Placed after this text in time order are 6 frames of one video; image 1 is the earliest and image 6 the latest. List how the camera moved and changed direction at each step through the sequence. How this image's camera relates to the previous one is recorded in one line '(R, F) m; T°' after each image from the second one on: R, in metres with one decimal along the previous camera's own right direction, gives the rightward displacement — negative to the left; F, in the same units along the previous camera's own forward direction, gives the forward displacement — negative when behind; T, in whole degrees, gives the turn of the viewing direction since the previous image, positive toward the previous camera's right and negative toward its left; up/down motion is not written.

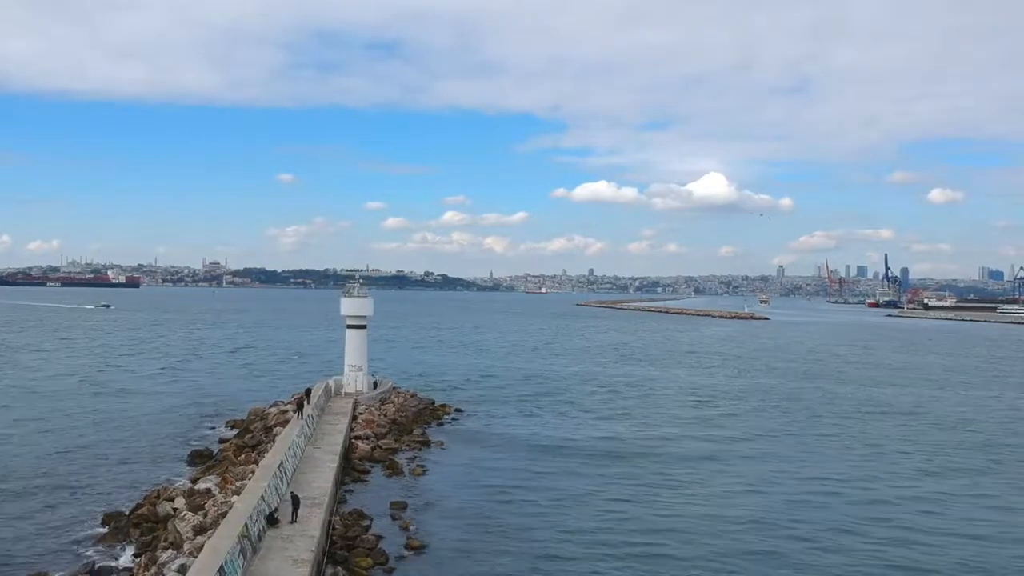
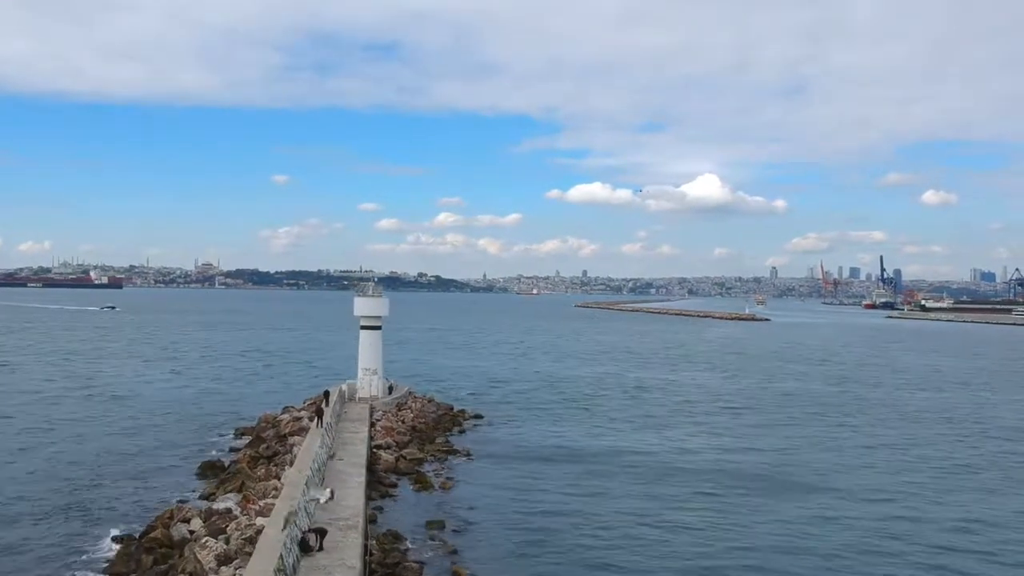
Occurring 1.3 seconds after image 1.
(-0.9, +1.4) m; 0°
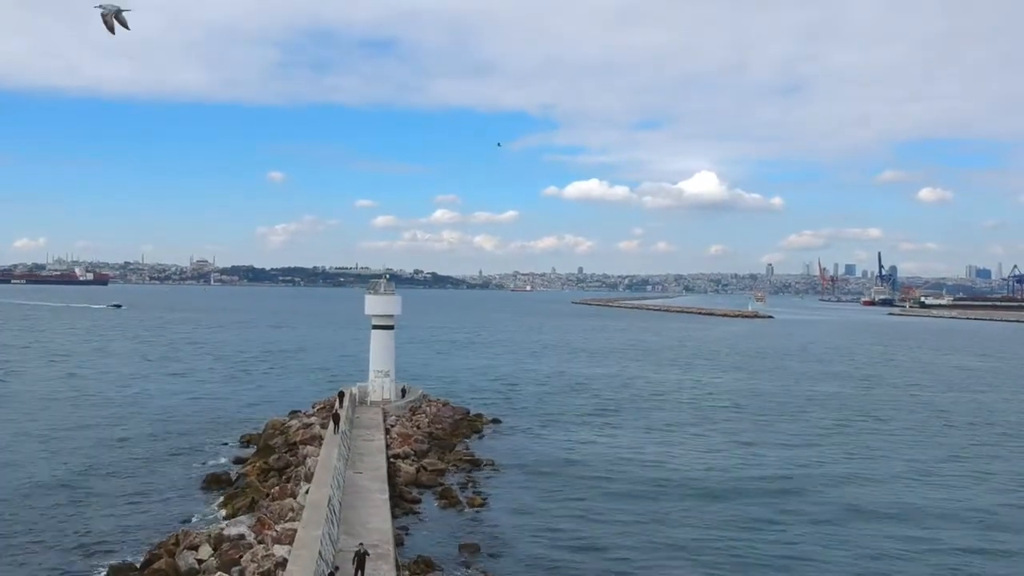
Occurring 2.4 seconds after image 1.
(-0.7, +1.4) m; 0°
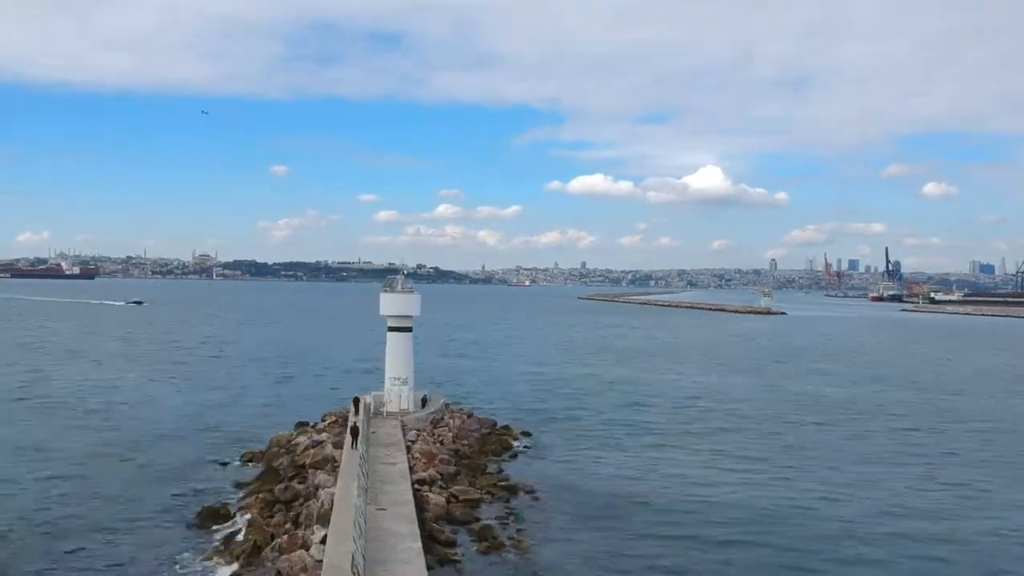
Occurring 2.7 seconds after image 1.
(-0.8, +2.5) m; 0°
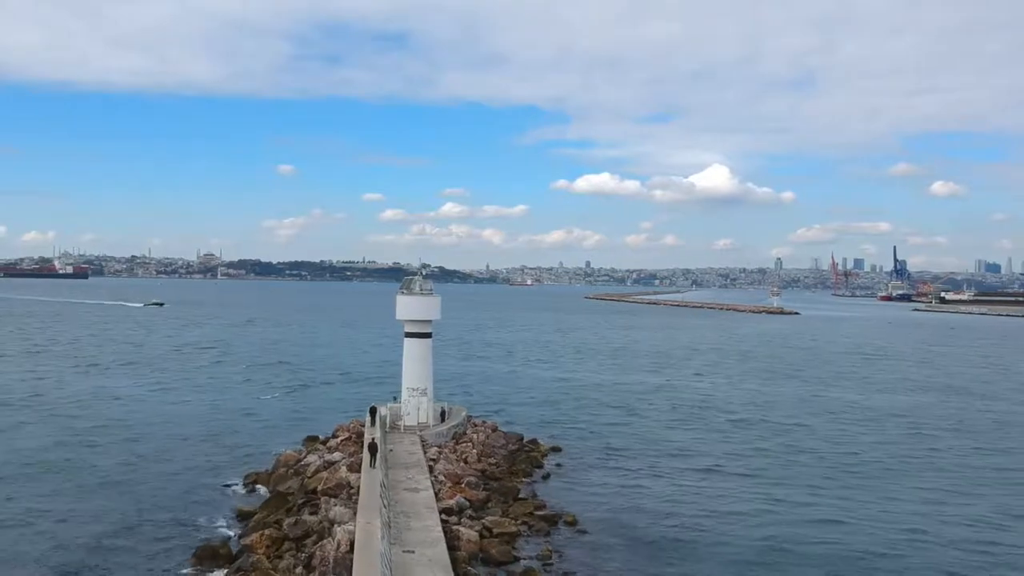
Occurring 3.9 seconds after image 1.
(-0.6, +1.9) m; 0°
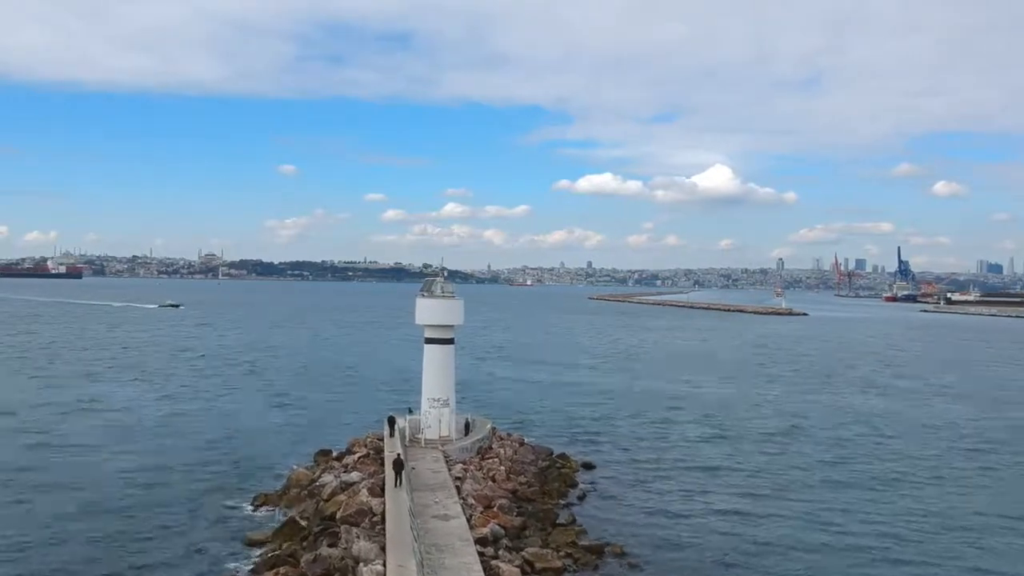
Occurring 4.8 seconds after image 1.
(-0.6, +1.5) m; 0°
